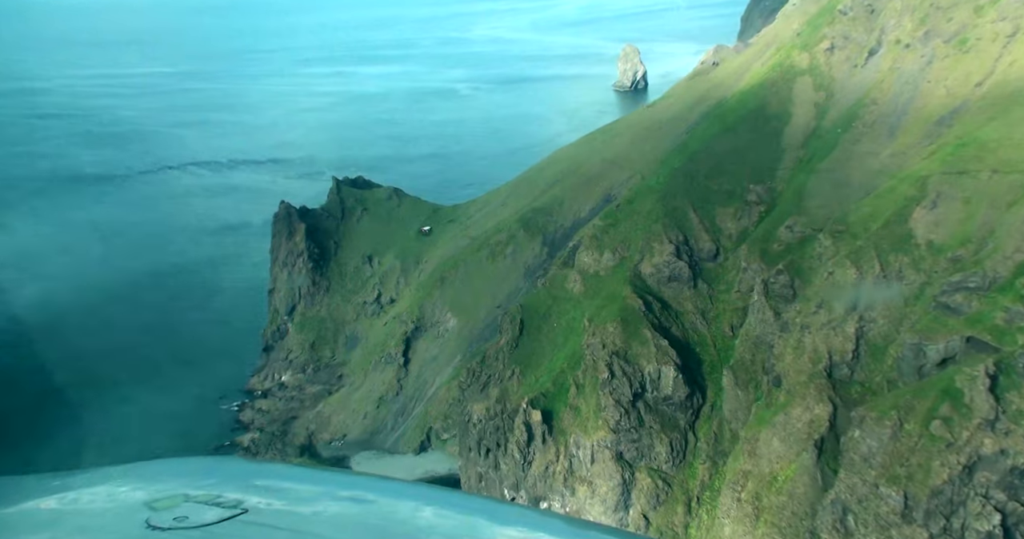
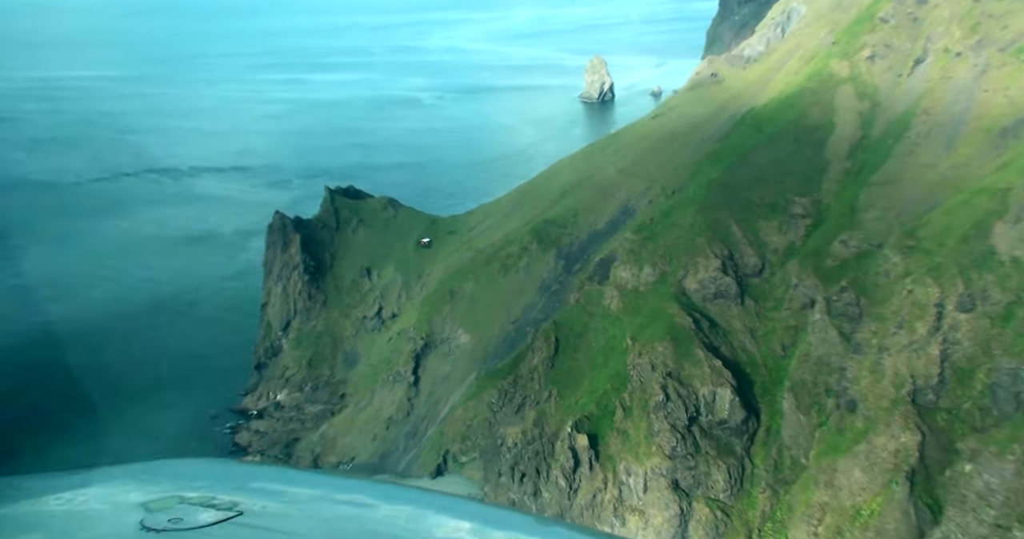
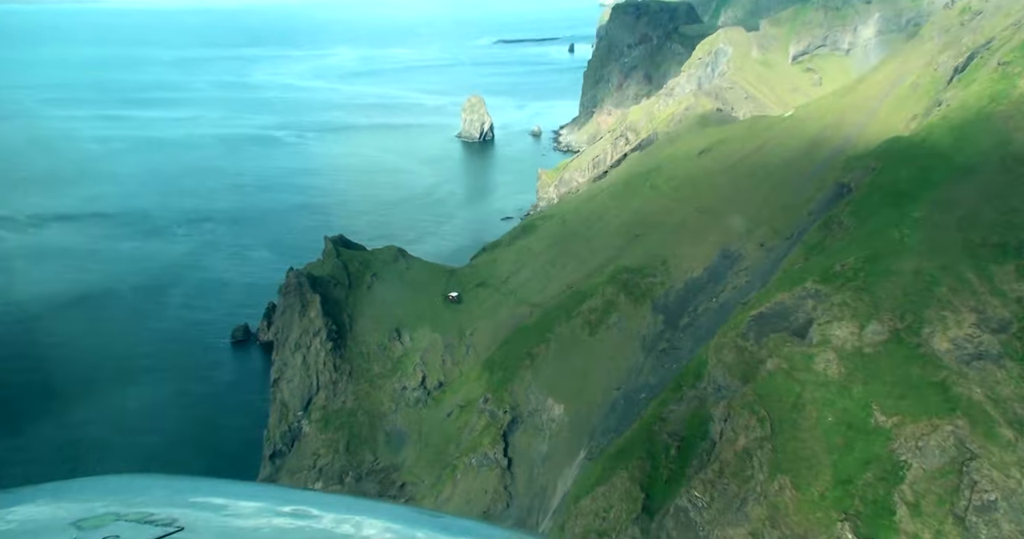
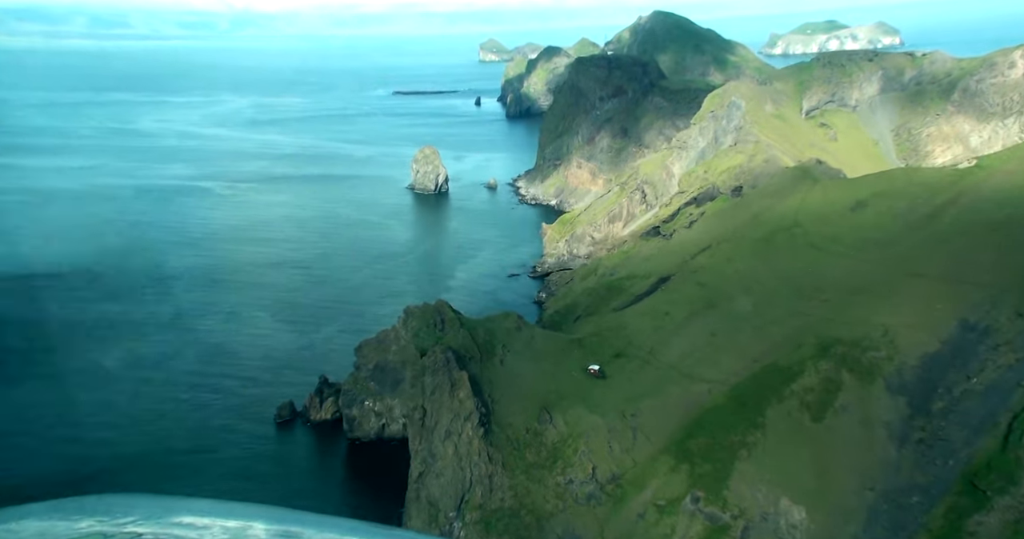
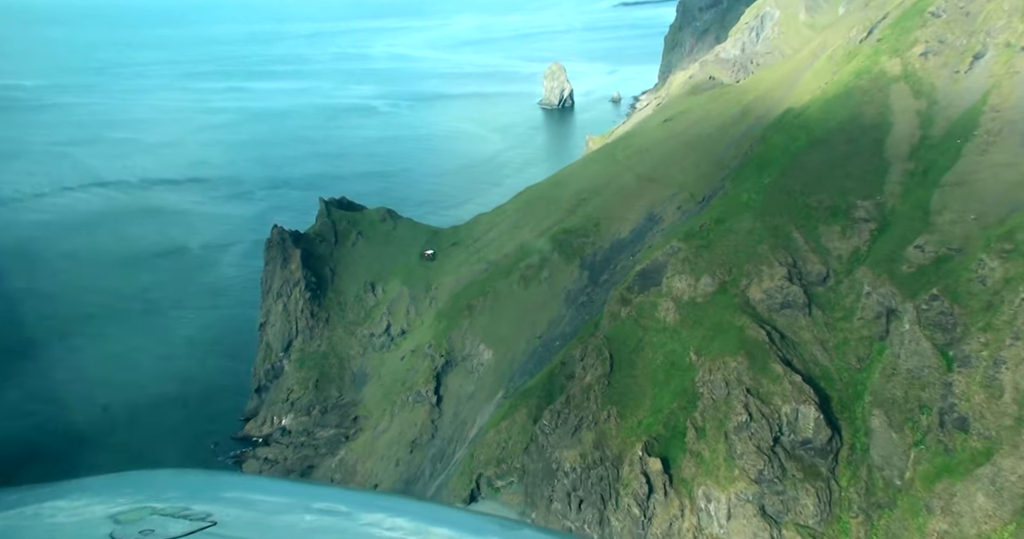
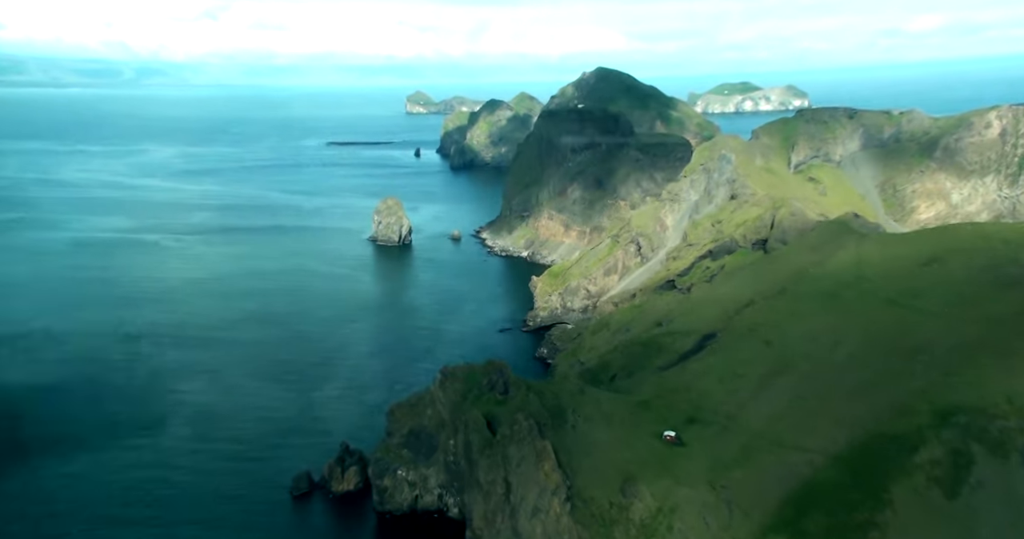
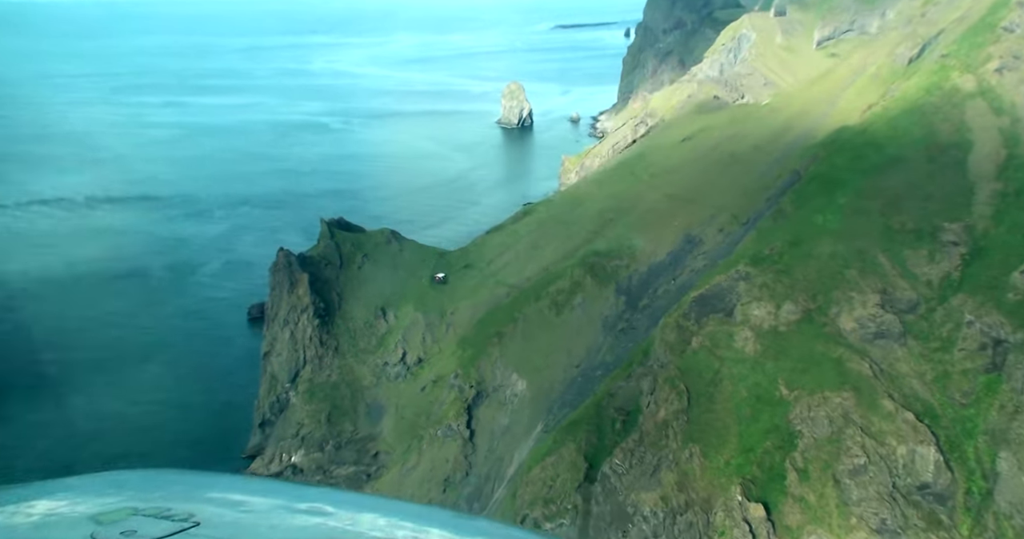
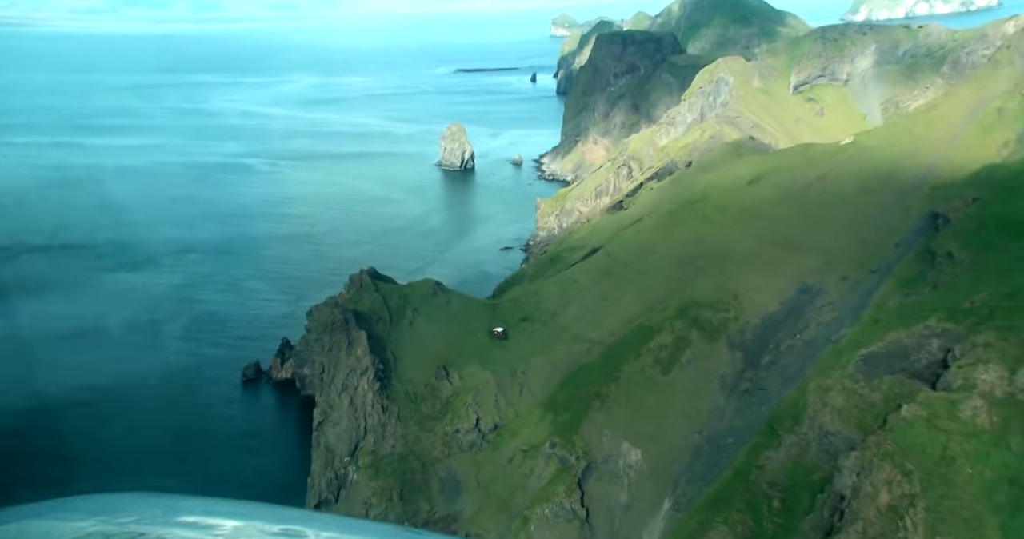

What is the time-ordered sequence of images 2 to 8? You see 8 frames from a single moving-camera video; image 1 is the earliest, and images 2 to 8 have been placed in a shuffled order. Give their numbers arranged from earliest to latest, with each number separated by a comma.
2, 5, 7, 3, 8, 4, 6
